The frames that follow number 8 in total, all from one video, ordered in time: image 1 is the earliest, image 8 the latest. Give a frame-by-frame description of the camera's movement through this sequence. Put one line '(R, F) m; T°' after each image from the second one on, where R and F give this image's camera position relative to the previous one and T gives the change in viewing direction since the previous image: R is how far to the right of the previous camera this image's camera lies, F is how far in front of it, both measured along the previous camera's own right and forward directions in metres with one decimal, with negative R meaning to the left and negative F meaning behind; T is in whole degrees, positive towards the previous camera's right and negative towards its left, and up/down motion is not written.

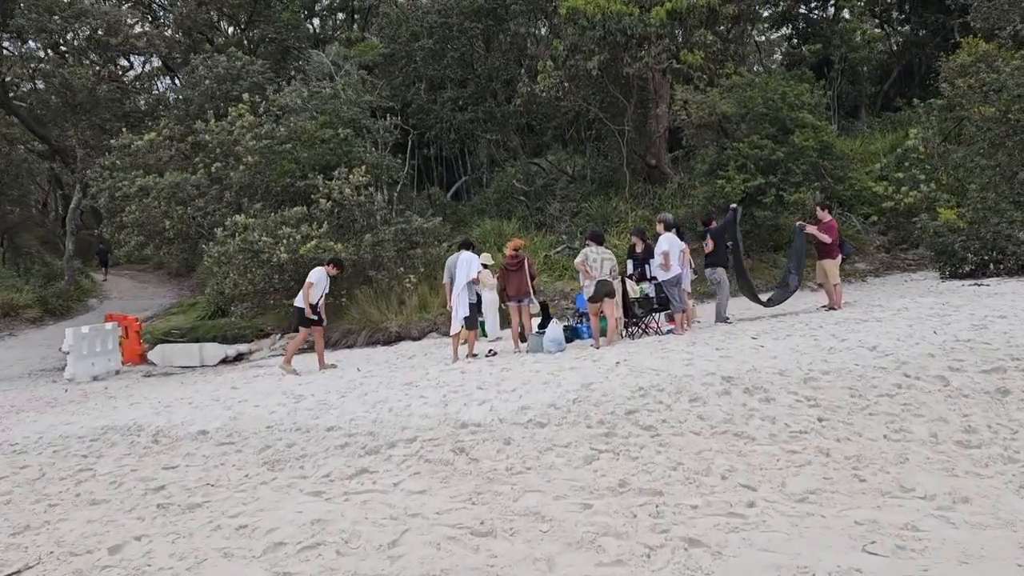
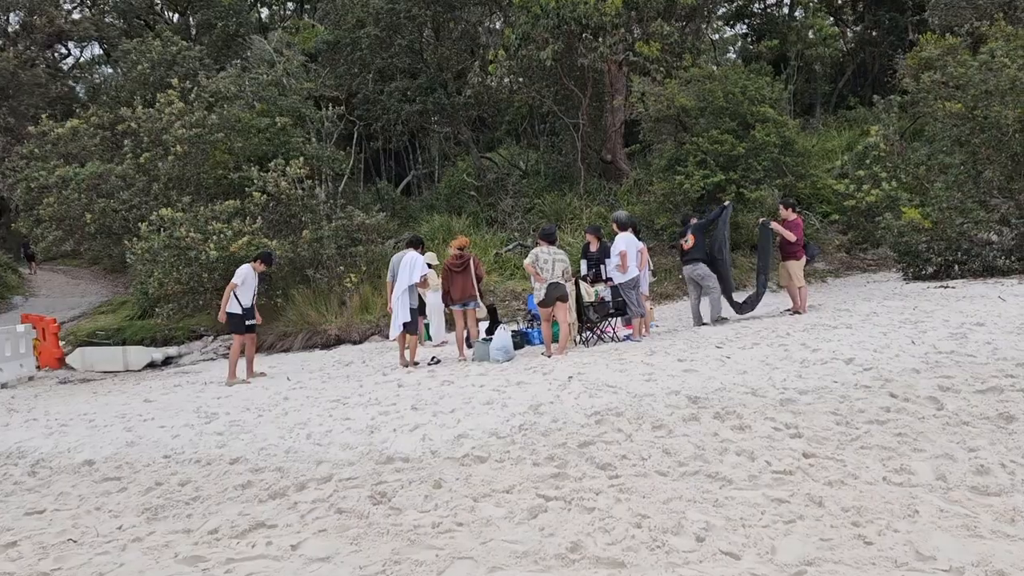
(+0.1, +0.8) m; +3°
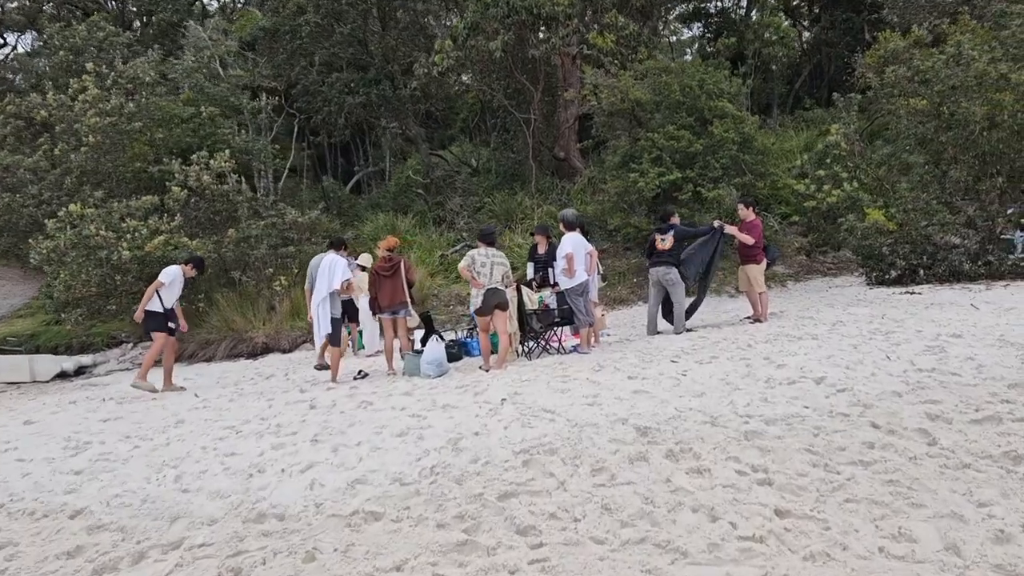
(+0.2, +0.9) m; +3°
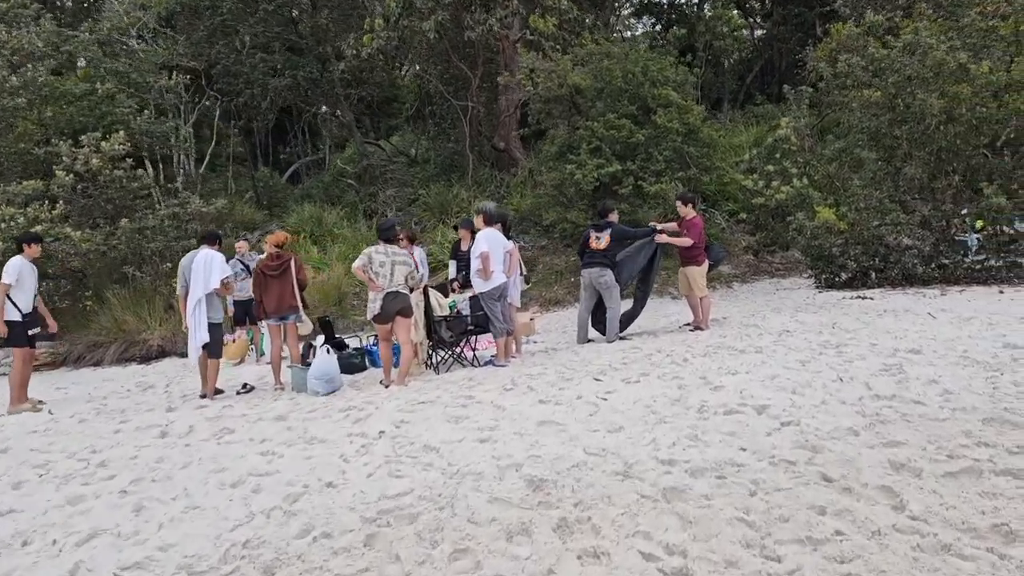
(+0.4, +1.0) m; +3°
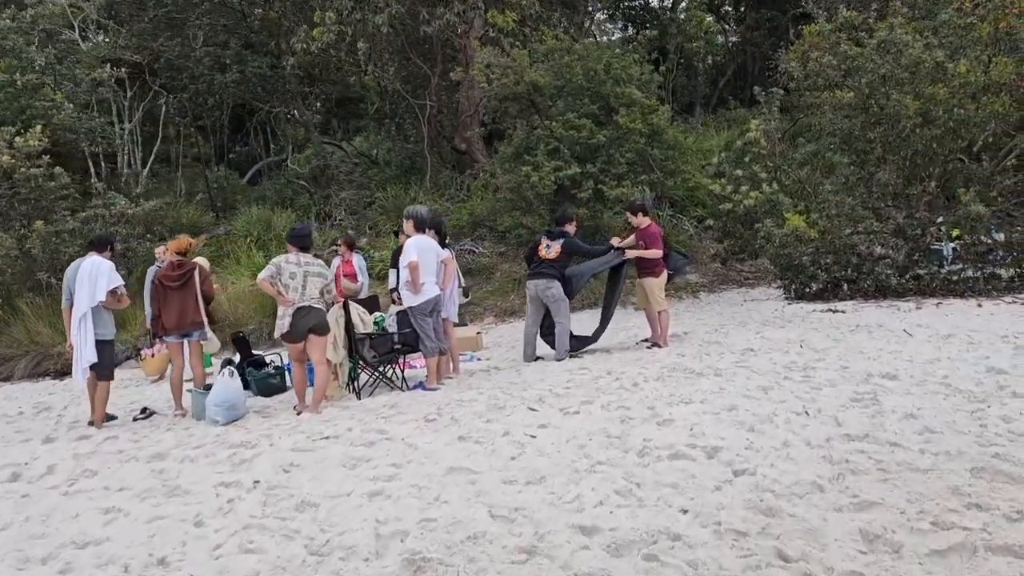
(+0.3, +0.7) m; +2°
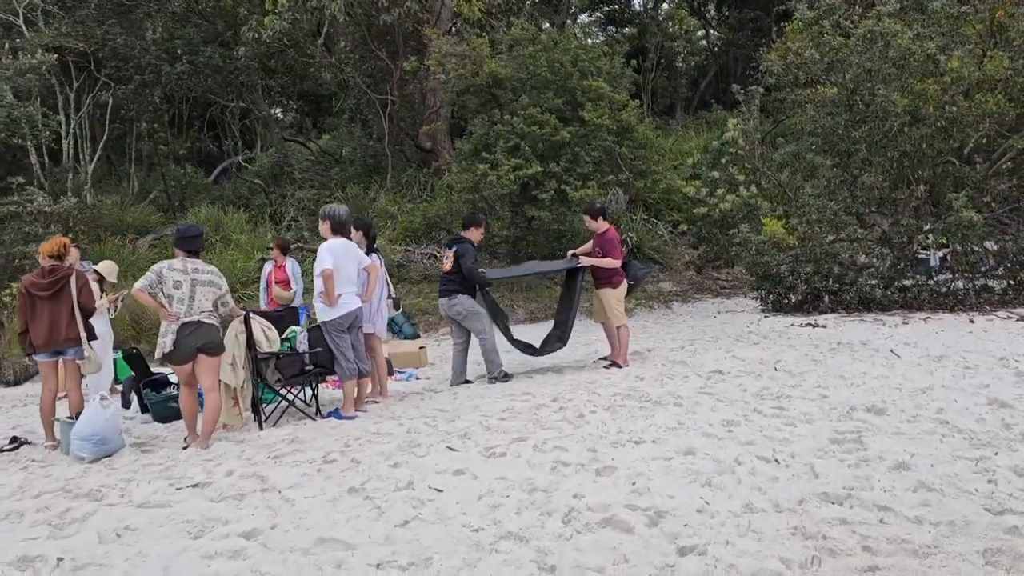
(+0.3, +0.8) m; +1°
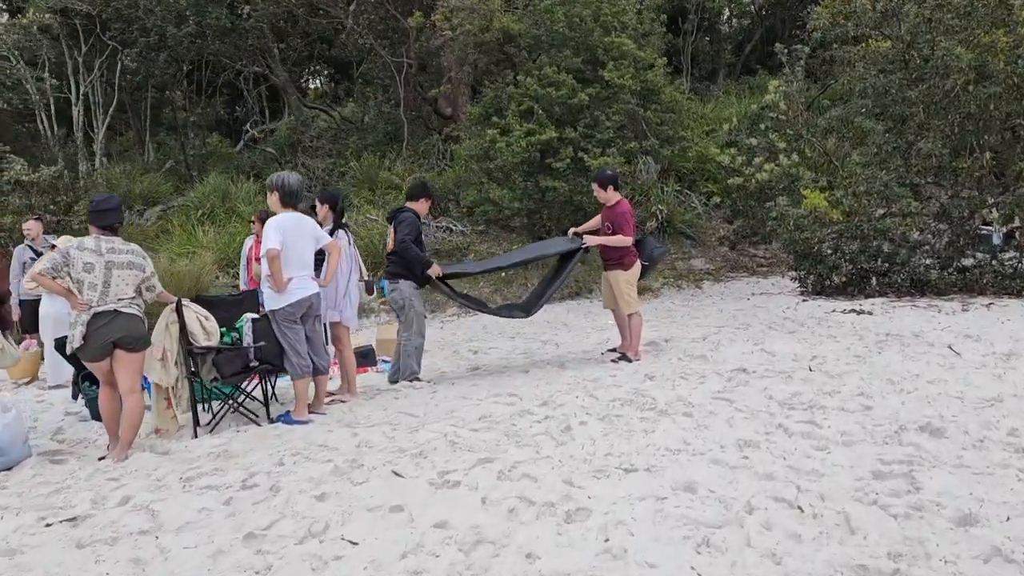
(+0.3, +0.9) m; -3°
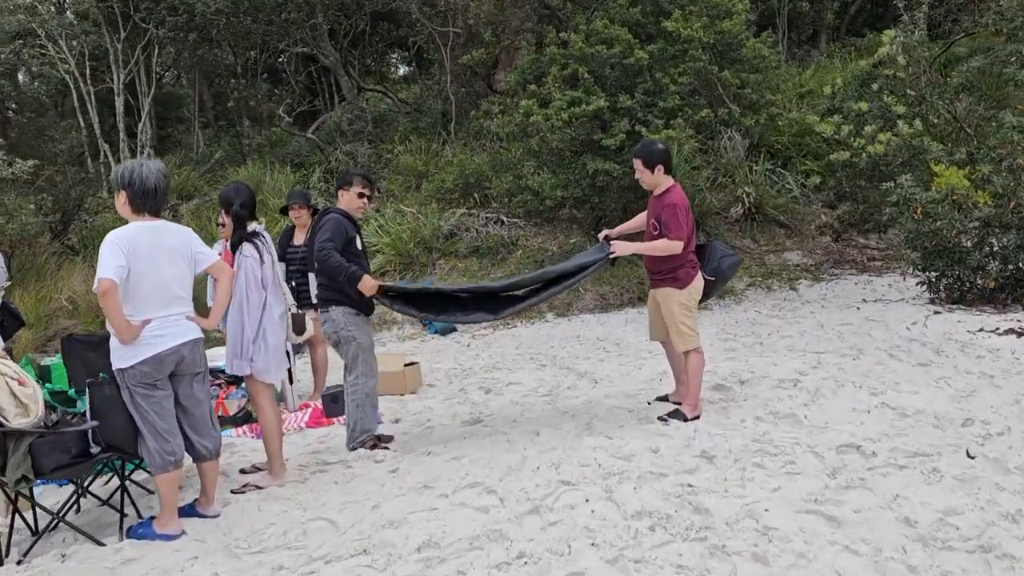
(+0.4, +1.7) m; -6°
